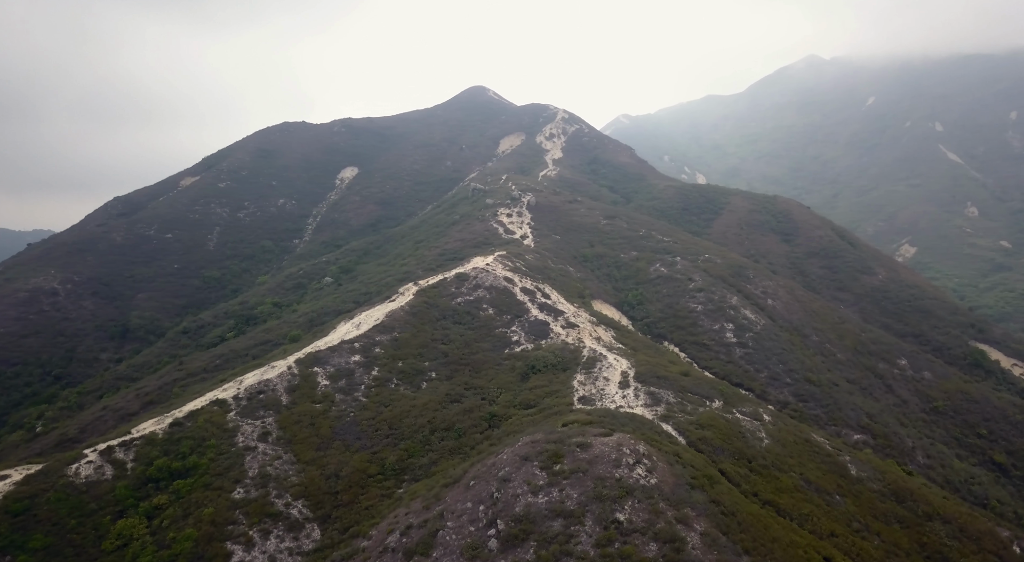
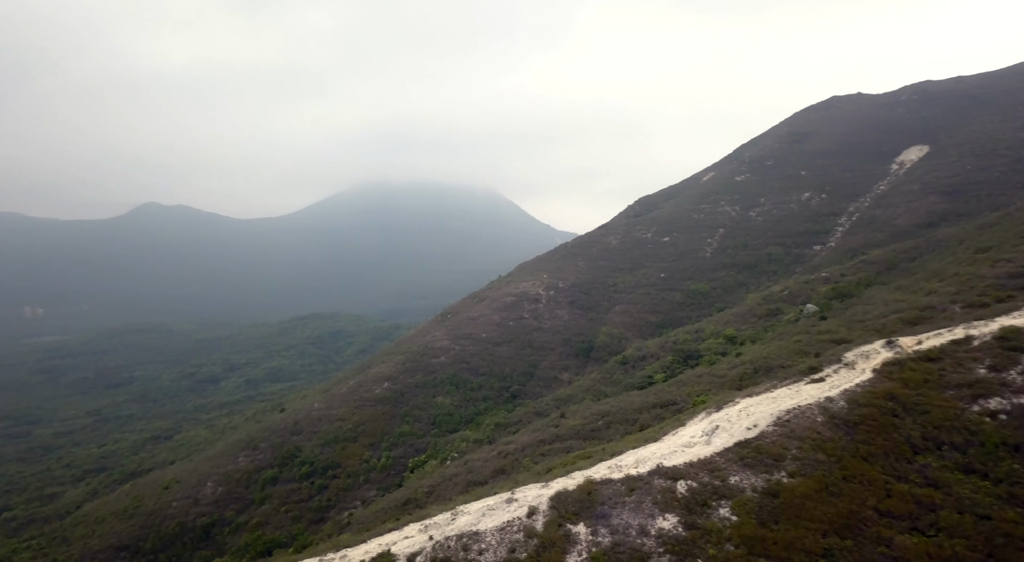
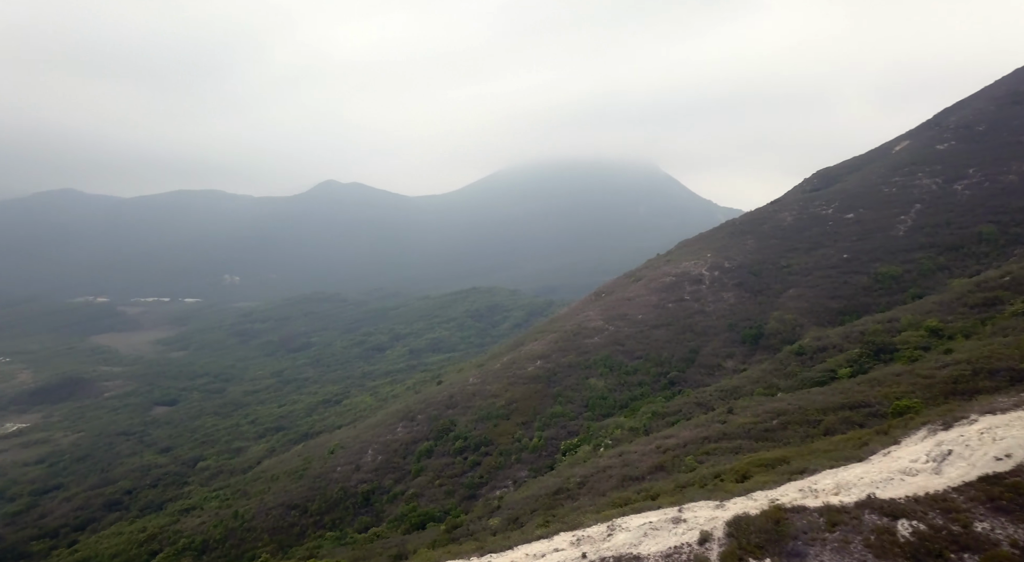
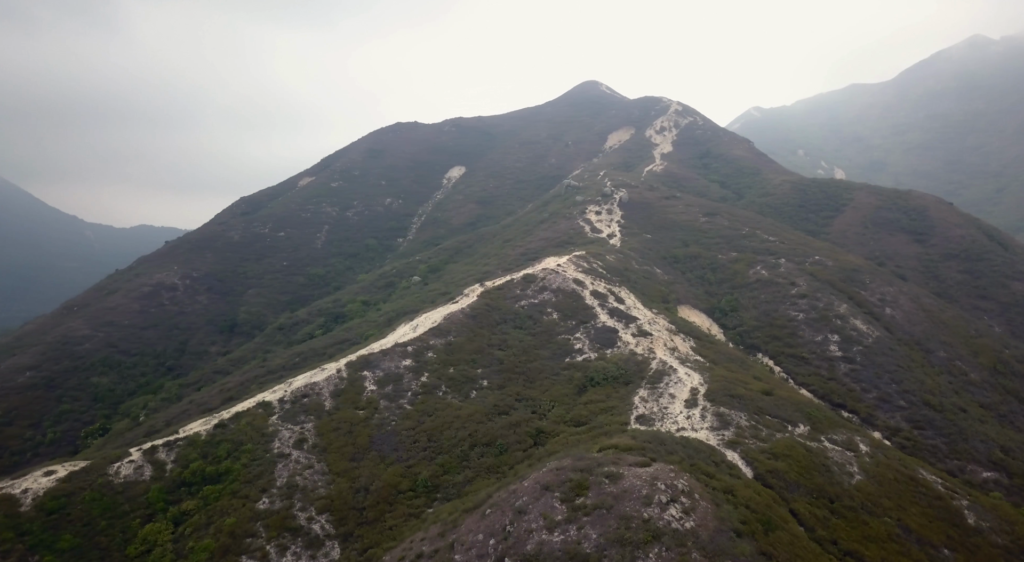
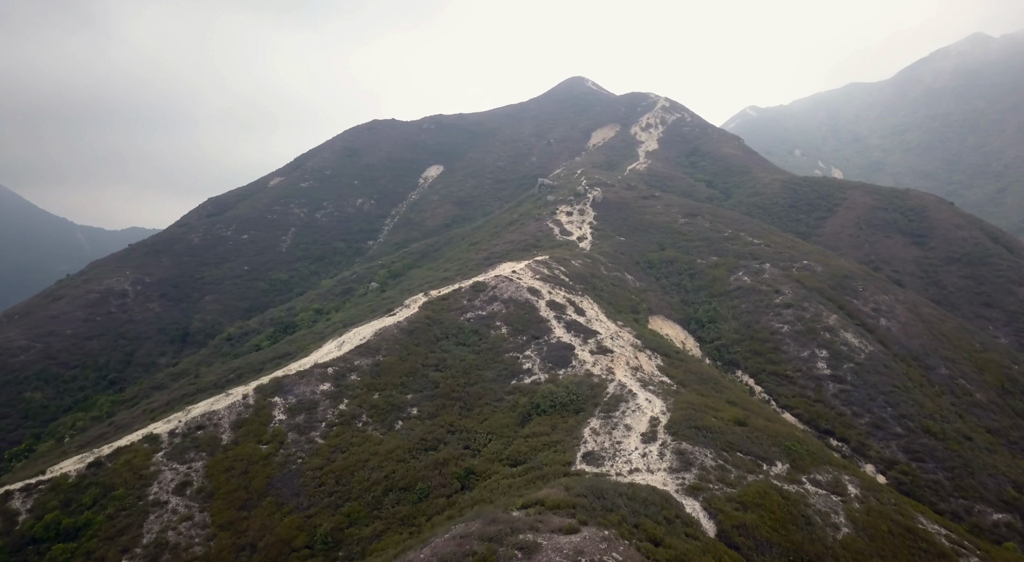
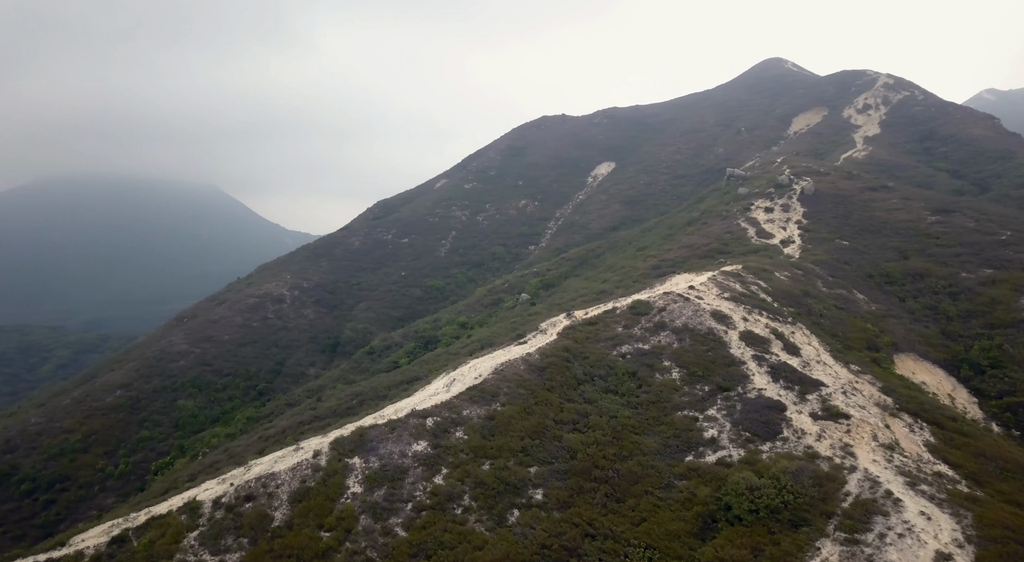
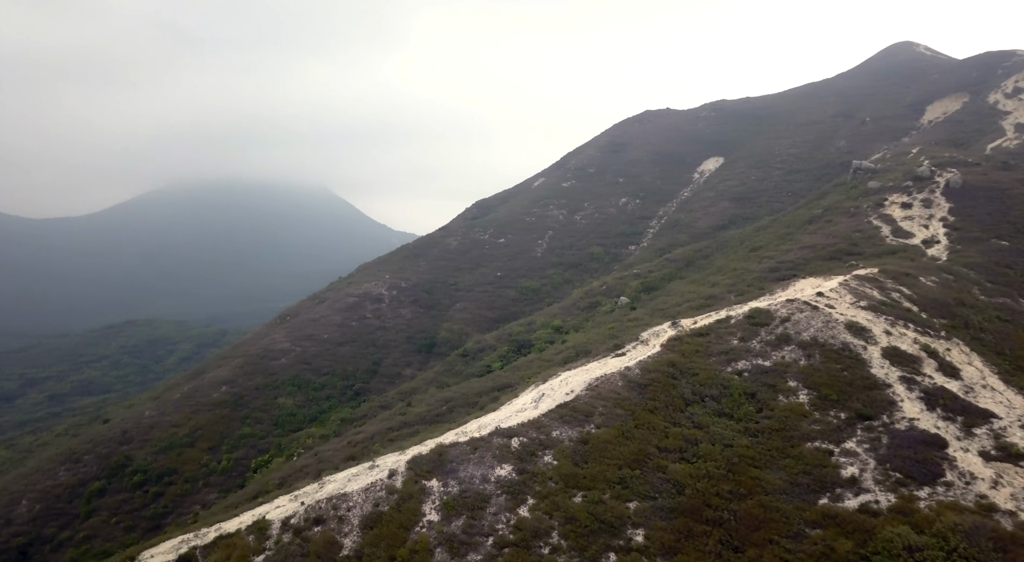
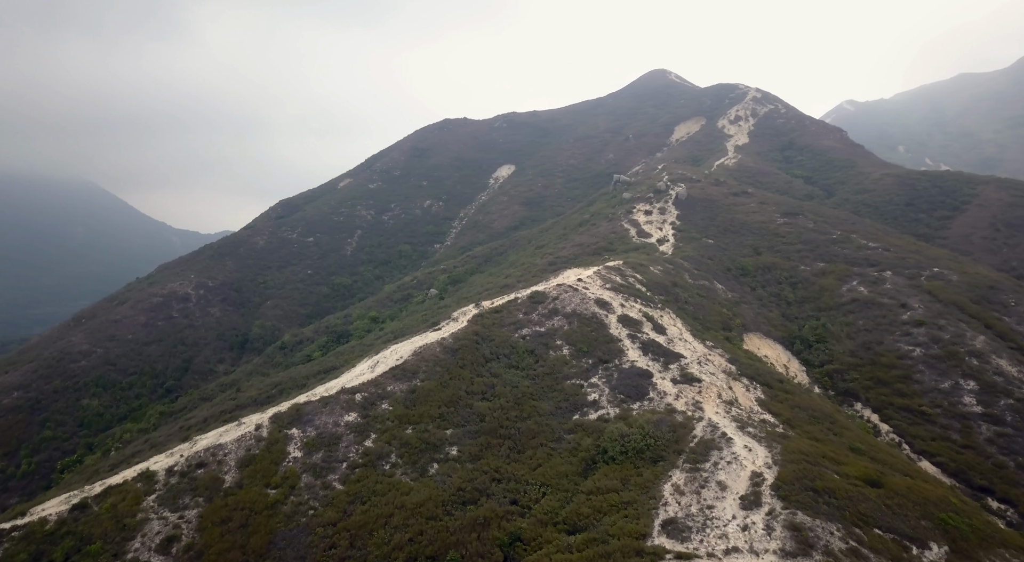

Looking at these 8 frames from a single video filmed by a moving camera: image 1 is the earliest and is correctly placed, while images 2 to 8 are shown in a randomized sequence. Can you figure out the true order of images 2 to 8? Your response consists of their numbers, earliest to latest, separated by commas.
4, 5, 8, 6, 7, 2, 3
